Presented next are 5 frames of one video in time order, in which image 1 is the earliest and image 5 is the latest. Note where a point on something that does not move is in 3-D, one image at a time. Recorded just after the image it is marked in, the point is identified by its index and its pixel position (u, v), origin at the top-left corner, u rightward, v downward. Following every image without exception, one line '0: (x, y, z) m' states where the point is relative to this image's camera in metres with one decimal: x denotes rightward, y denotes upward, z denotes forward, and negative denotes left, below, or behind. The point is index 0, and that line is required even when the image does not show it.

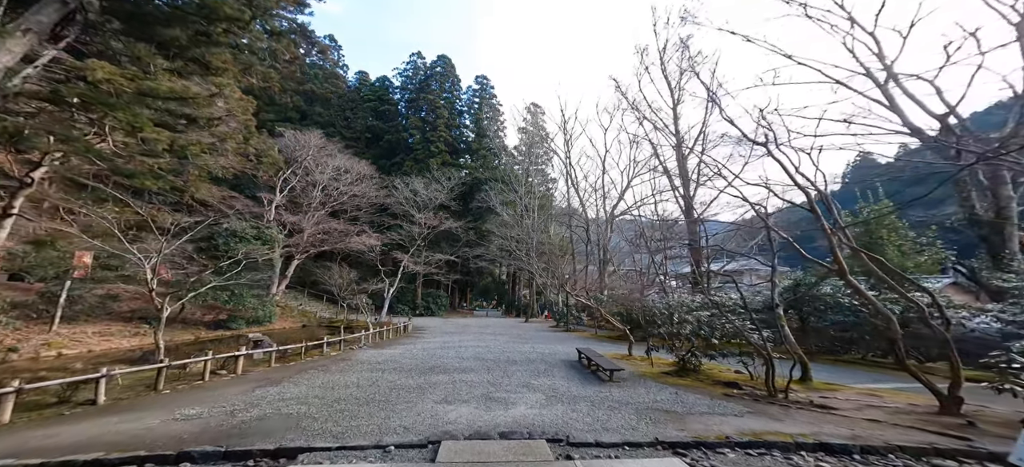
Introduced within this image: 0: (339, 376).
0: (-2.4, -2.0, +5.1) m
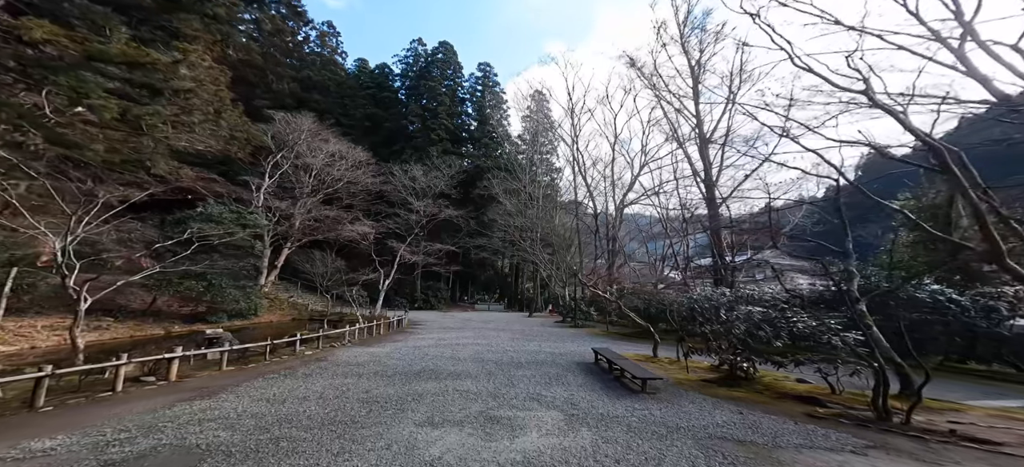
0: (-2.3, -1.6, +4.0) m
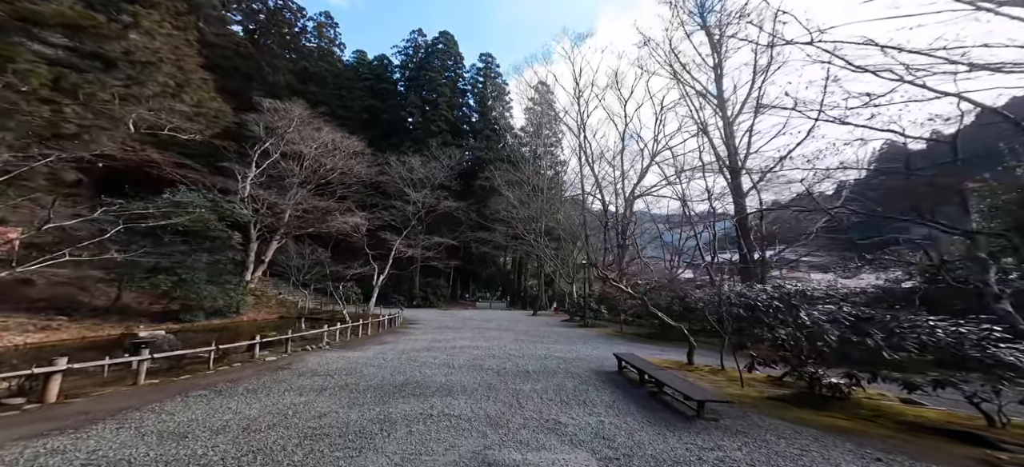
0: (-2.2, -1.4, +2.9) m
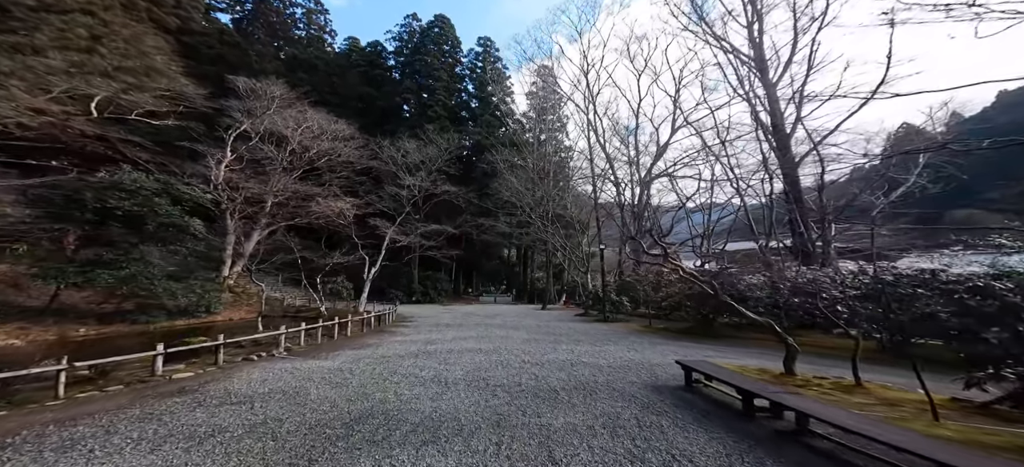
0: (-2.1, -1.0, +1.4) m
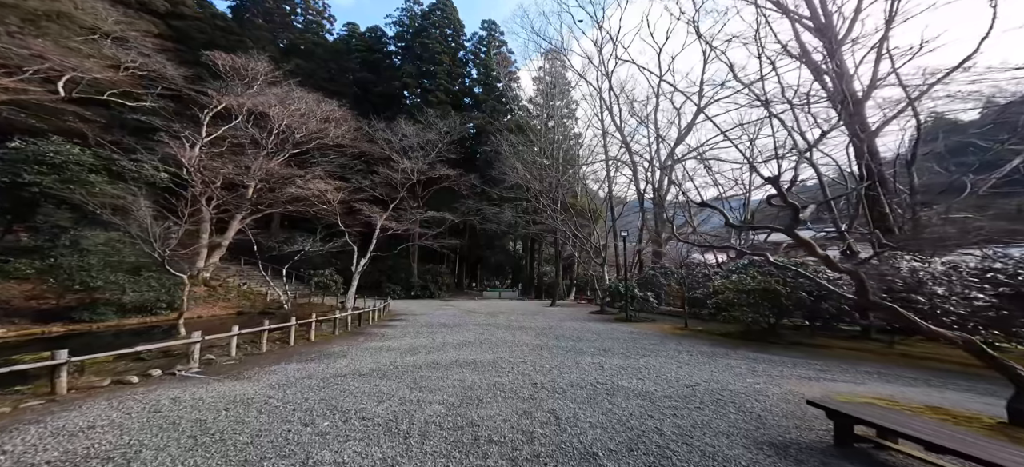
0: (-2.1, -0.7, -0.1) m
